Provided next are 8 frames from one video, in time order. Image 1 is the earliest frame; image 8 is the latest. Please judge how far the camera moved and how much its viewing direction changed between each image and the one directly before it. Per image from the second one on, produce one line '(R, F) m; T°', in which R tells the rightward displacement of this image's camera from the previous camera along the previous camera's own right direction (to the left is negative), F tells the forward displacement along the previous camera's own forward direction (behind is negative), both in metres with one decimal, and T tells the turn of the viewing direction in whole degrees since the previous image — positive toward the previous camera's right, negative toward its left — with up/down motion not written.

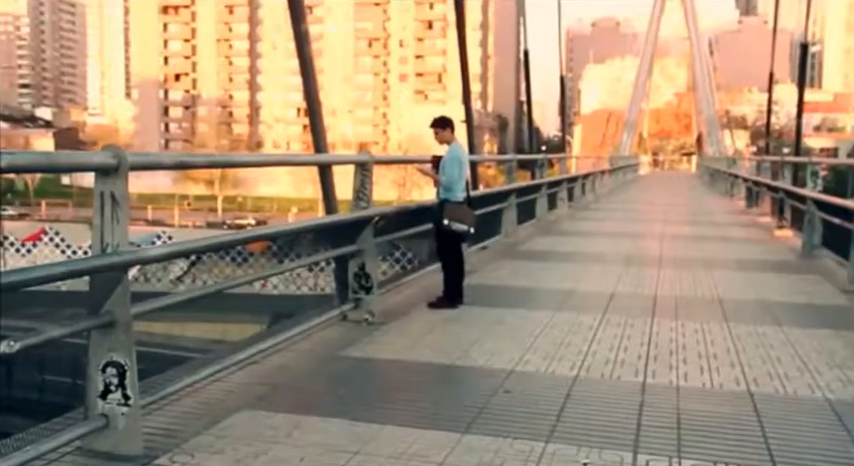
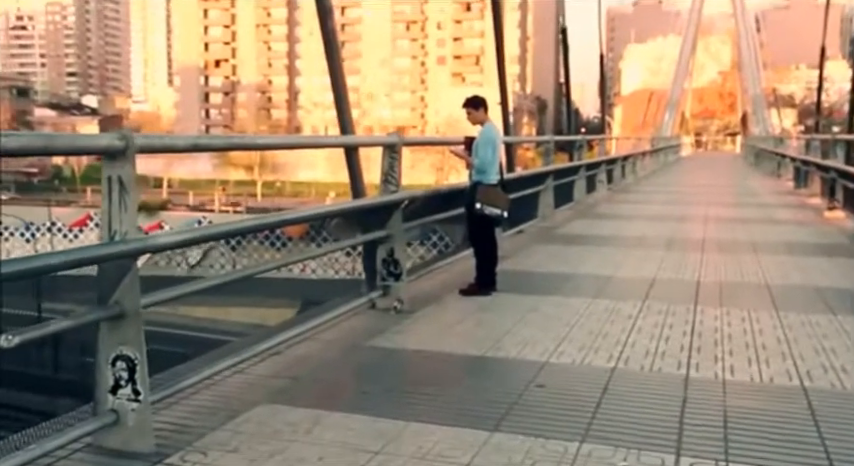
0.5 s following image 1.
(+0.1, +0.2) m; -3°
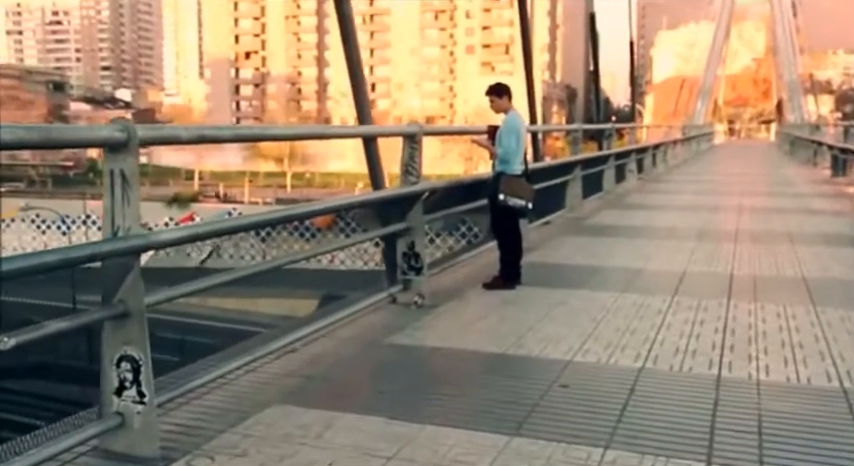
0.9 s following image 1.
(+0.1, +0.2) m; -2°
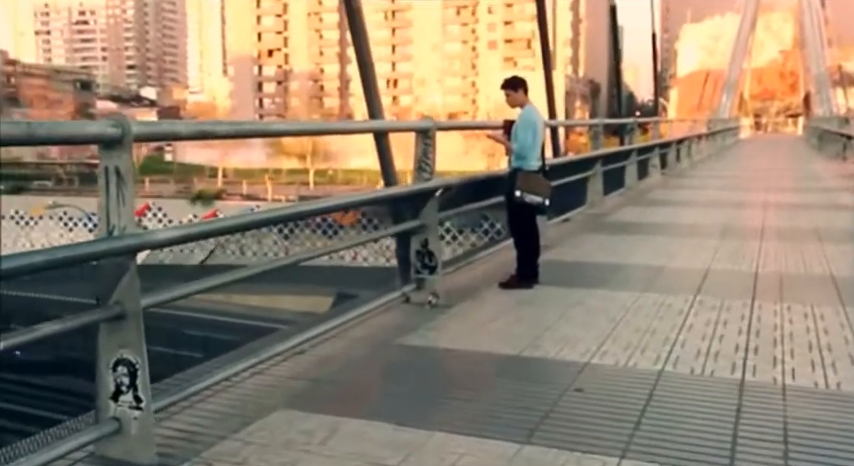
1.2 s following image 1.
(+0.1, +0.1) m; -2°
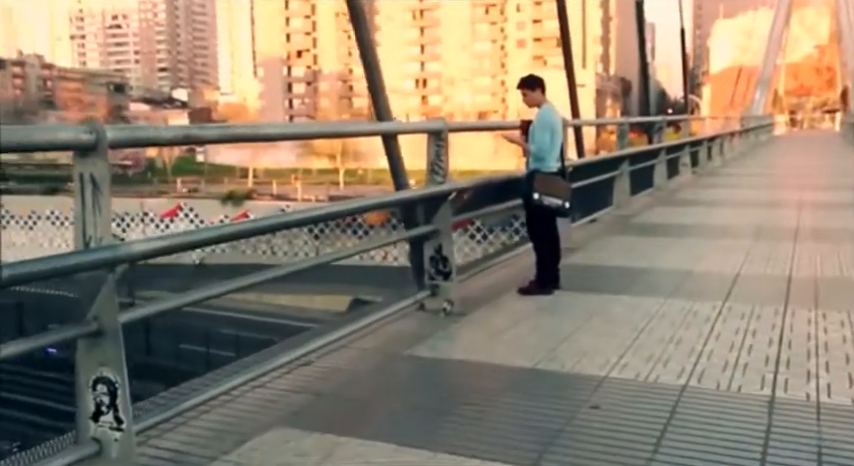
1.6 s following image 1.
(+0.1, +0.2) m; -2°
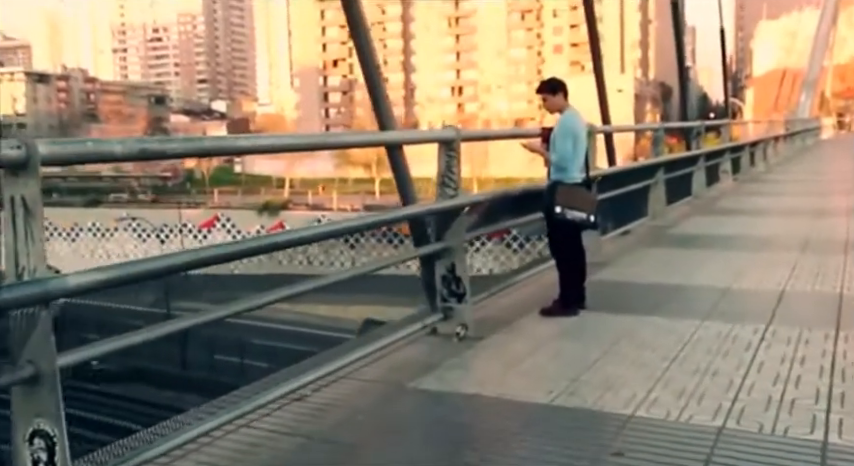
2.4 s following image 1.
(+0.2, +0.4) m; -3°
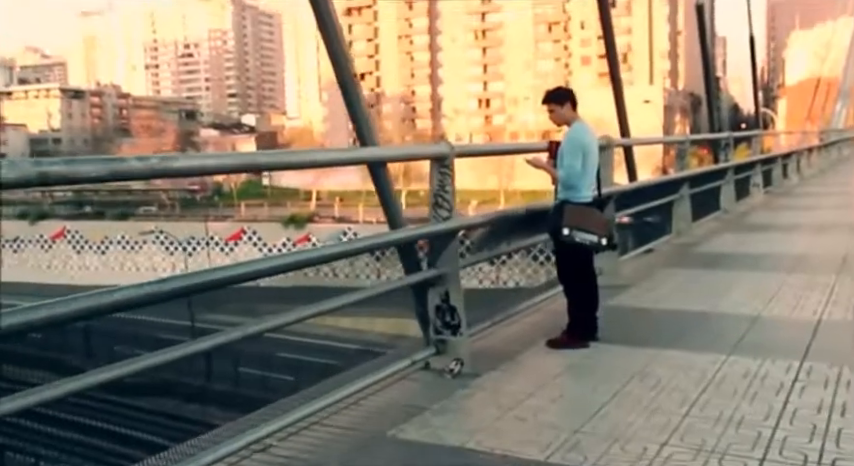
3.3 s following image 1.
(+0.2, +0.5) m; -2°
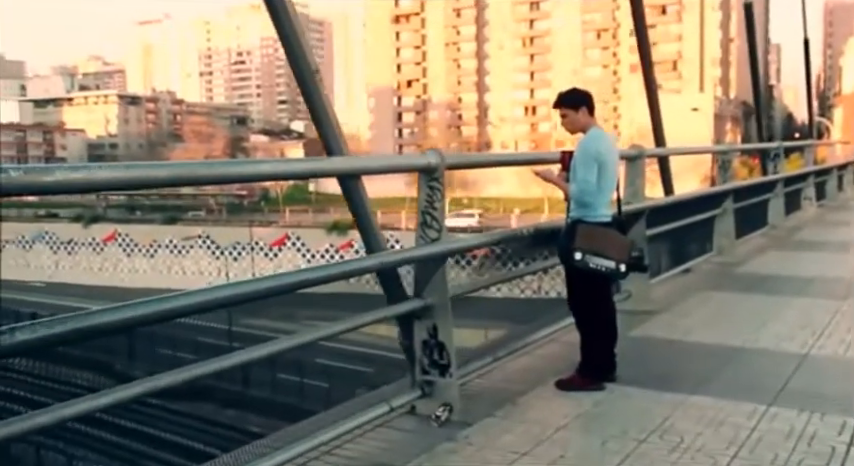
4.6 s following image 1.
(+0.3, +0.6) m; -3°
